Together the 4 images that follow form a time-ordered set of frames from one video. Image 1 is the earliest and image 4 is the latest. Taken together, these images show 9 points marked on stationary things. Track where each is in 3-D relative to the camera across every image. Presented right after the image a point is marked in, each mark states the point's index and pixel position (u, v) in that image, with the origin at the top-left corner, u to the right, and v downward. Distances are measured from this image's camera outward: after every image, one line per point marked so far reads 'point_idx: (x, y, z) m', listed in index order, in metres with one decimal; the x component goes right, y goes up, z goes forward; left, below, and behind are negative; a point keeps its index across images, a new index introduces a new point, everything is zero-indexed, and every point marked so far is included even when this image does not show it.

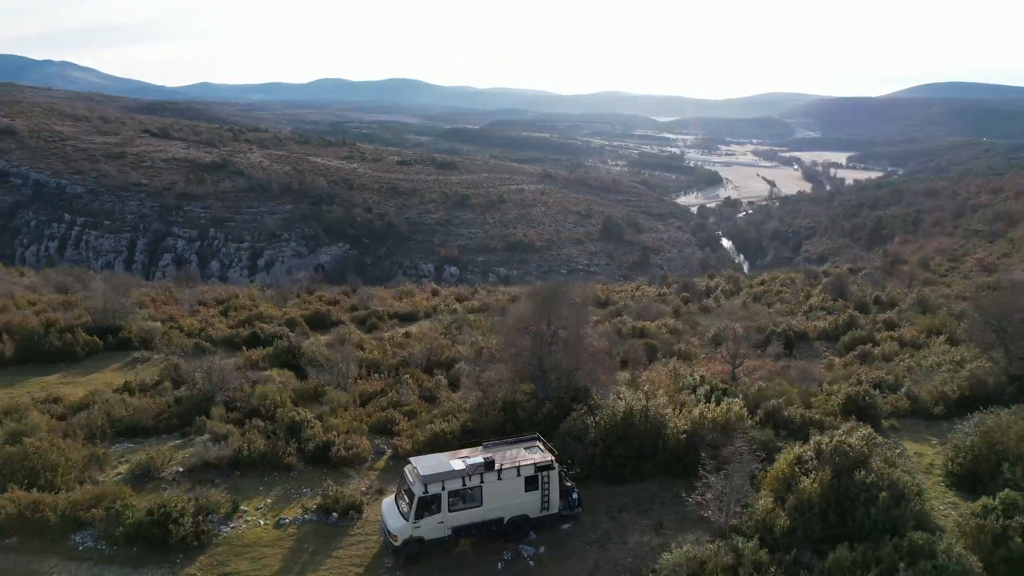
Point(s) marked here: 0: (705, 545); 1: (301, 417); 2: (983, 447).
0: (+1.9, -2.6, +6.6) m
1: (-3.1, -2.0, +10.1) m
2: (+5.5, -1.8, +7.6) m
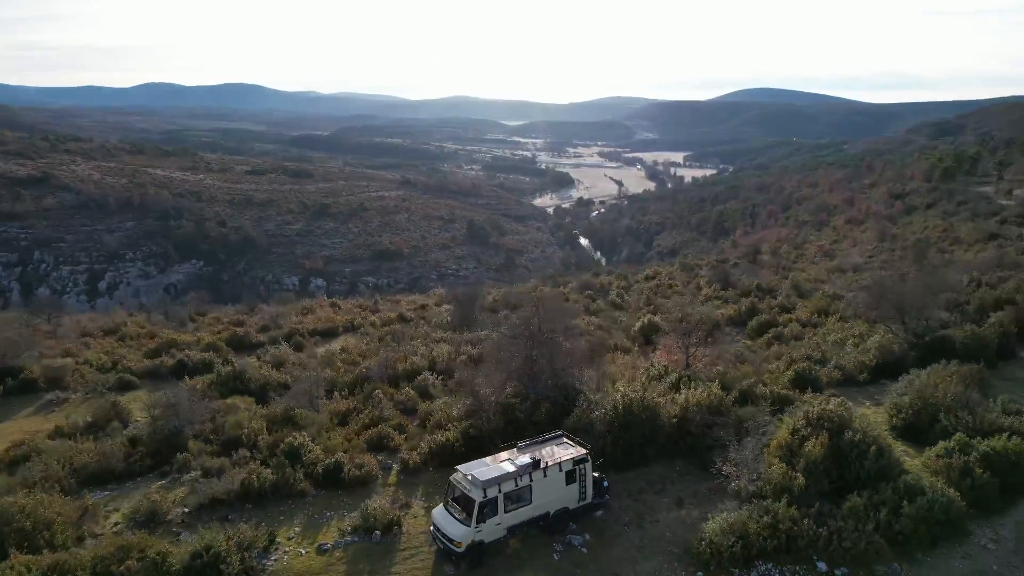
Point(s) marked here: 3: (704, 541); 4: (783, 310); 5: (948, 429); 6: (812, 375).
0: (+2.6, -2.5, +7.6) m
1: (-3.1, -2.3, +9.9) m
2: (+5.8, -1.6, +9.3) m
3: (+2.2, -2.8, +7.4) m
4: (+7.6, -0.7, +19.1) m
5: (+5.8, -1.9, +8.8) m
6: (+5.2, -1.5, +11.4) m
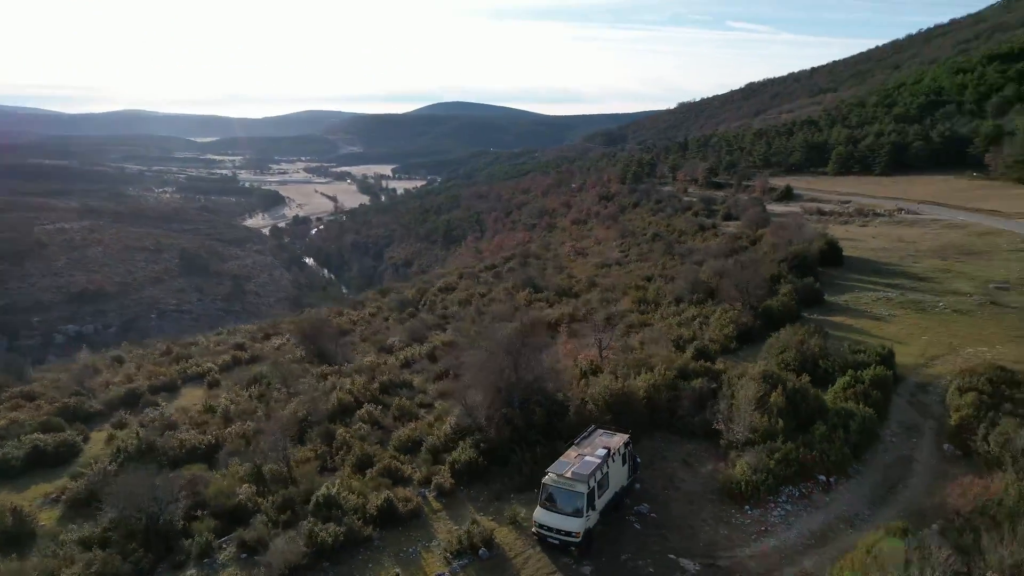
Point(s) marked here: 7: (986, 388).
0: (+3.6, -2.5, +9.9) m
1: (-2.6, -3.0, +9.6) m
2: (+5.6, -1.3, +12.8) m
3: (+3.3, -2.8, +9.6) m
4: (+3.1, -0.6, +22.5) m
5: (+5.9, -1.5, +12.3) m
6: (+4.2, -1.3, +14.5) m
7: (+7.8, -1.6, +10.9) m
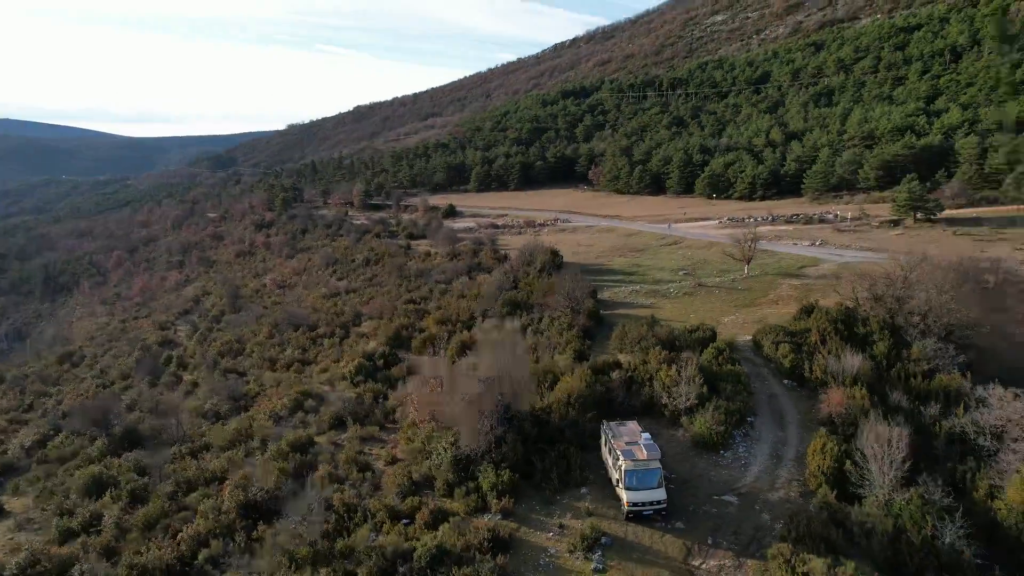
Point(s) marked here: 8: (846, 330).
0: (+3.8, -2.5, +13.3) m
1: (-1.2, -3.7, +9.8) m
2: (+3.8, -1.3, +16.8) m
3: (+3.8, -2.9, +12.9) m
4: (-3.5, -1.6, +23.6) m
5: (+4.3, -1.4, +16.6) m
6: (+1.8, -1.6, +17.5) m
7: (+6.7, -1.3, +16.4) m
8: (+8.2, -1.0, +16.3) m
